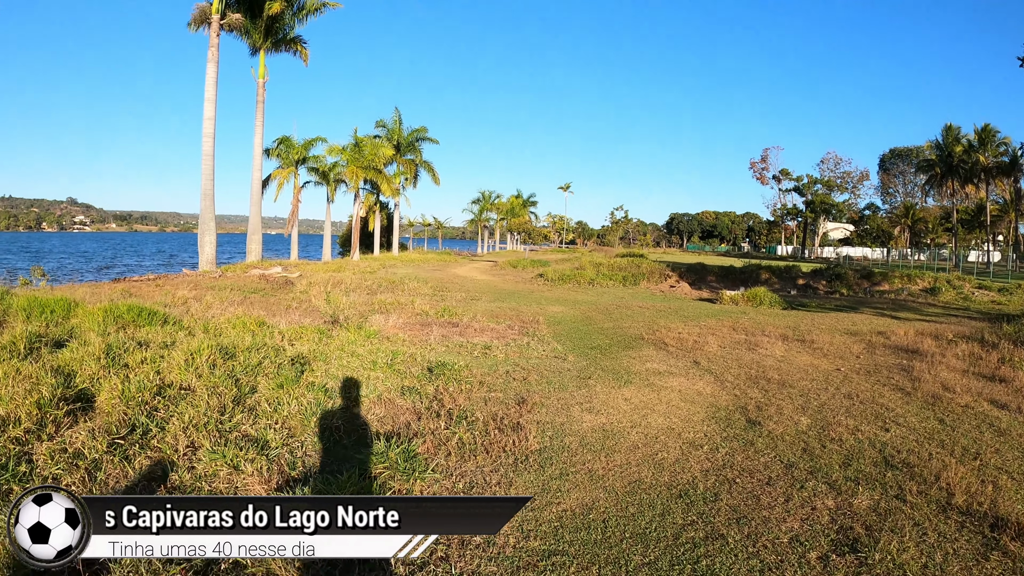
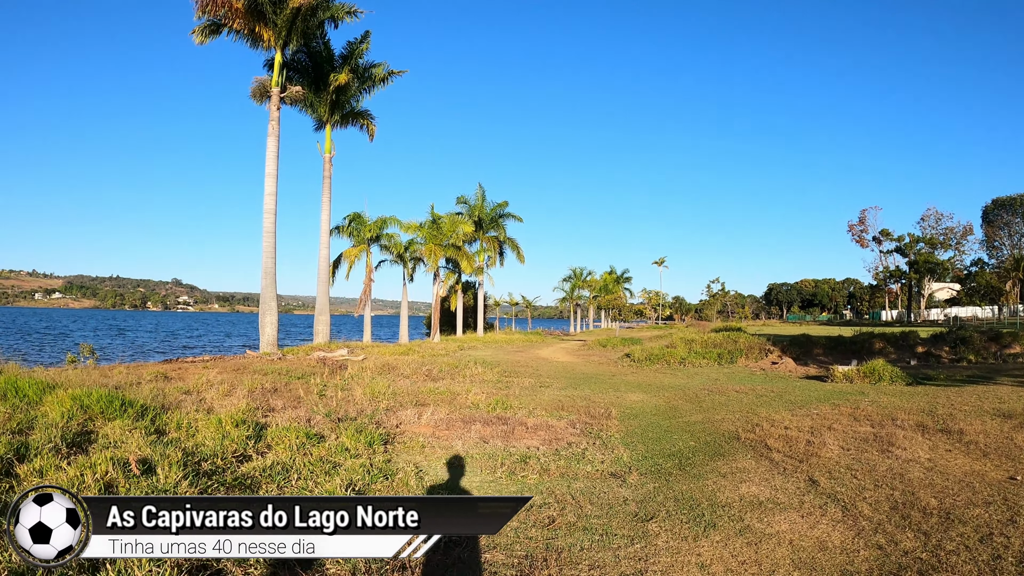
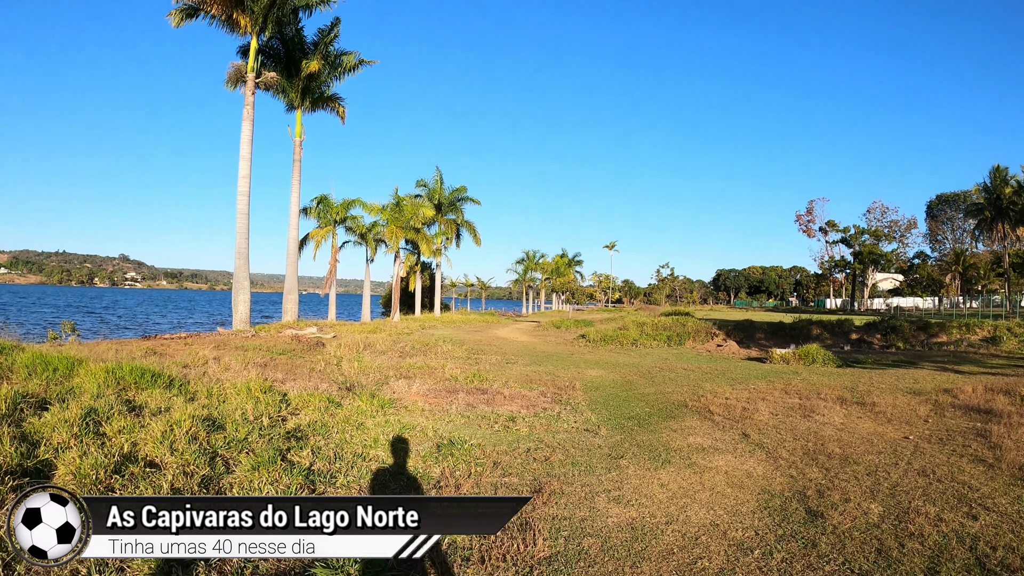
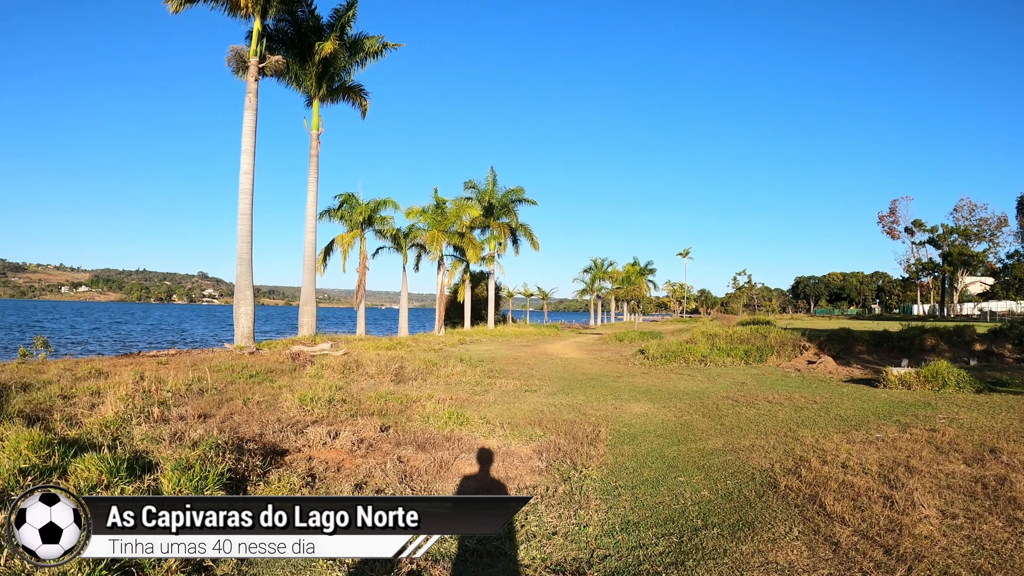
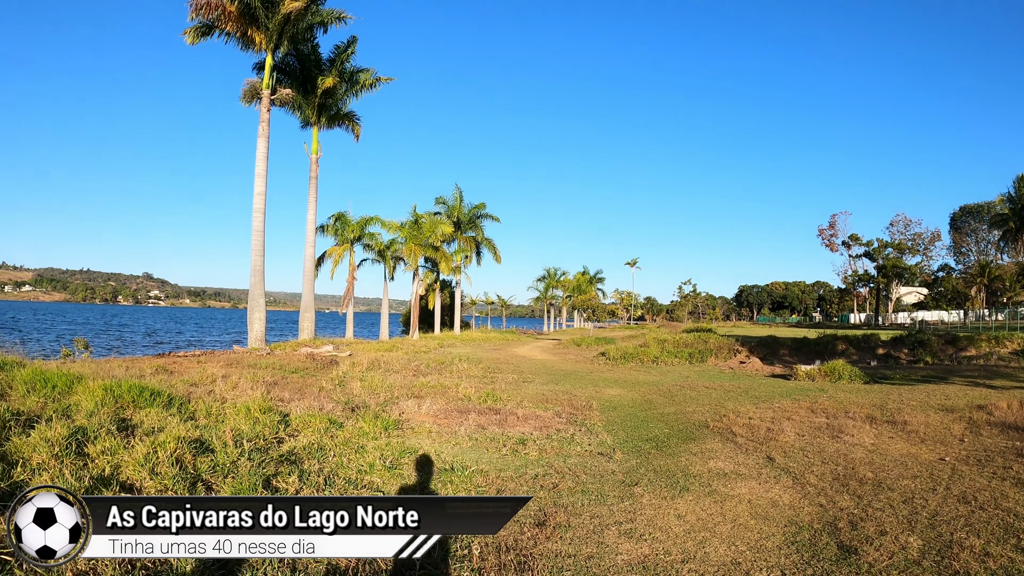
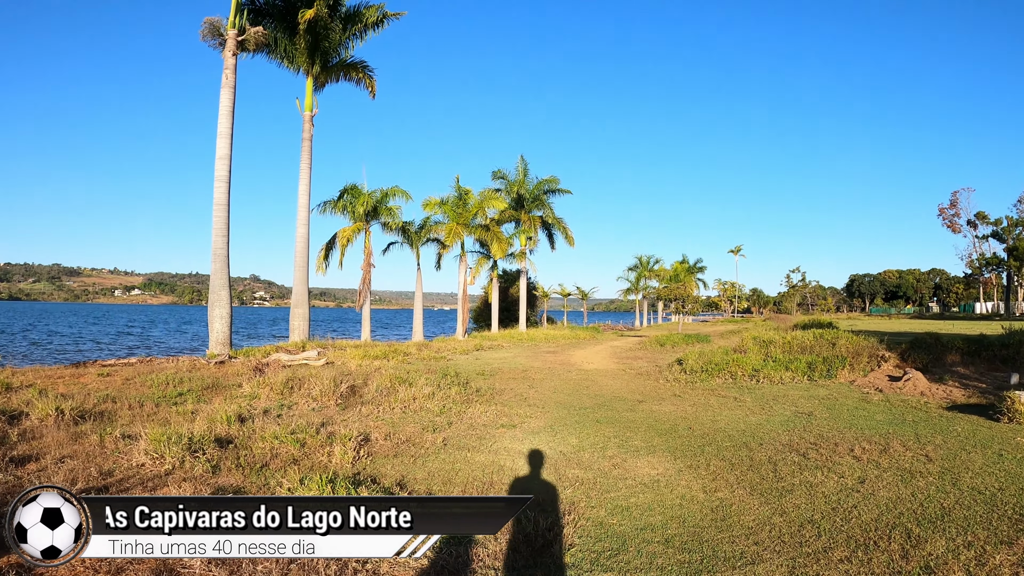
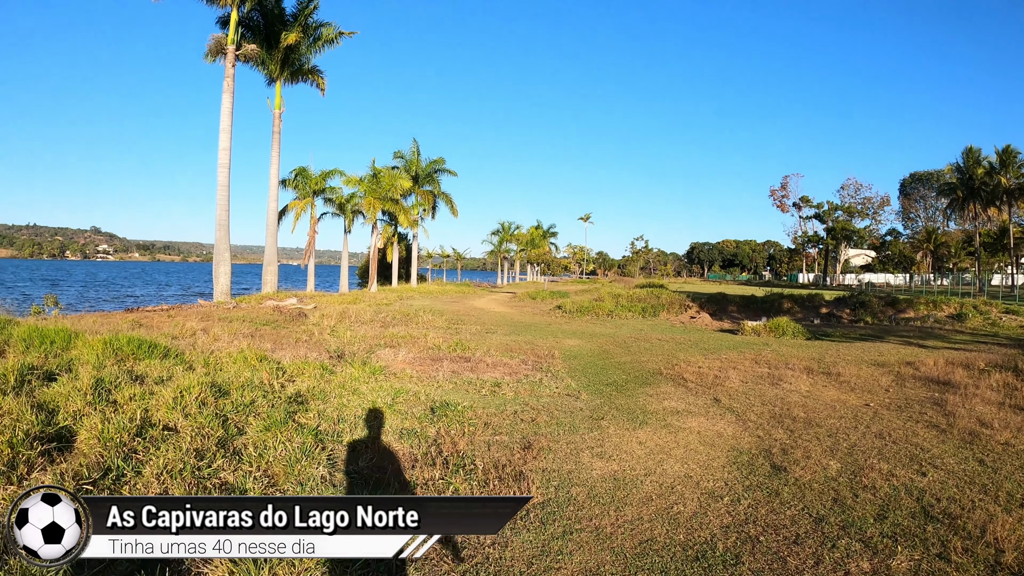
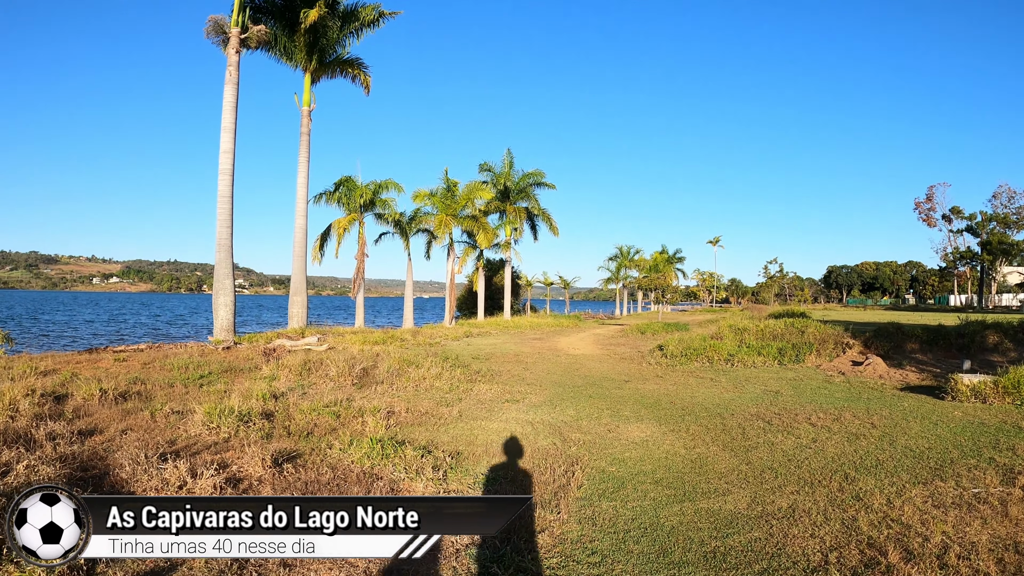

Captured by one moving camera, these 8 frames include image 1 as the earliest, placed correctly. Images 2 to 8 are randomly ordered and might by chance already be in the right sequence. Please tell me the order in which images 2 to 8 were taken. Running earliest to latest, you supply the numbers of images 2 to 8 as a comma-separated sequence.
7, 3, 5, 2, 4, 8, 6
